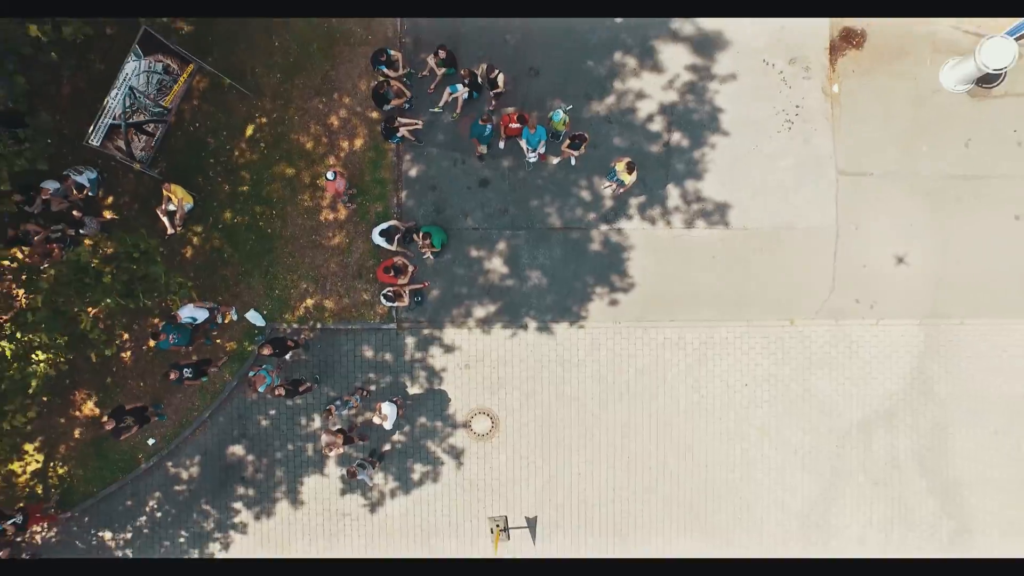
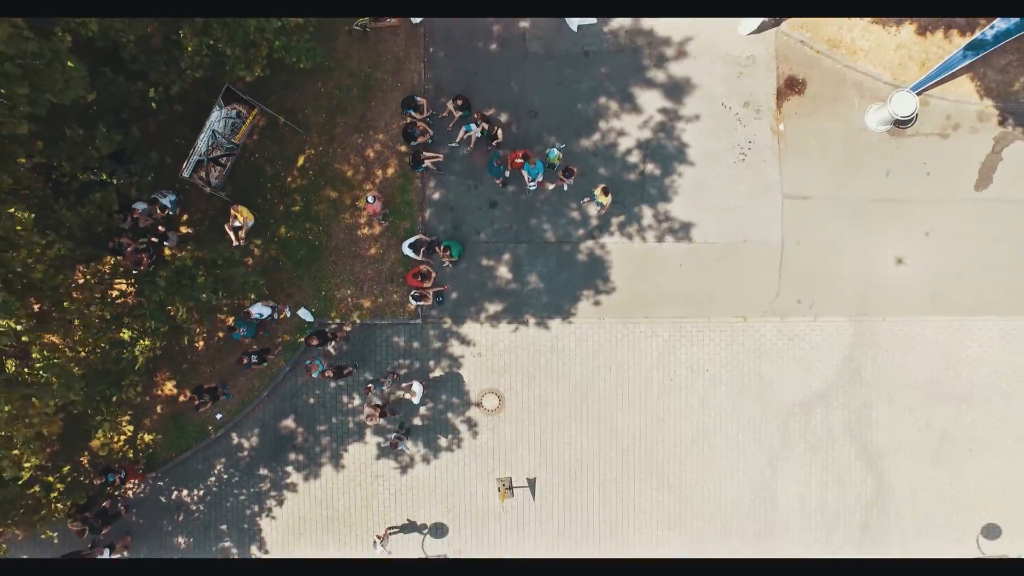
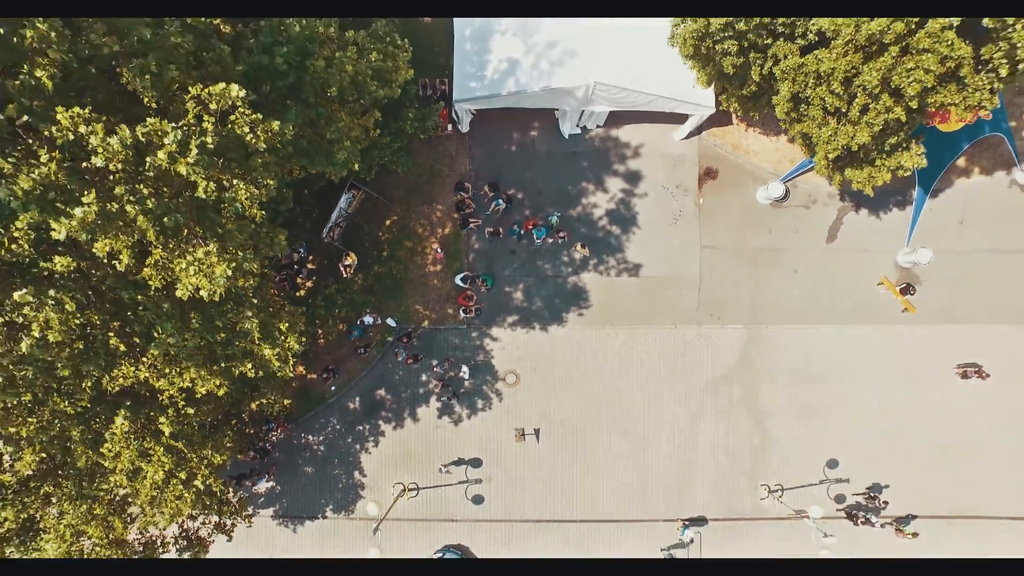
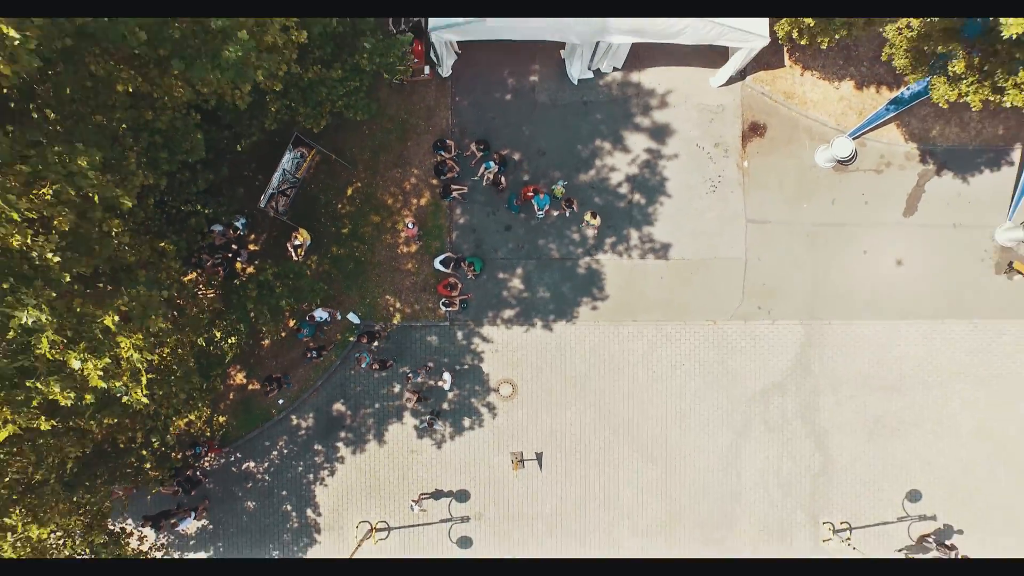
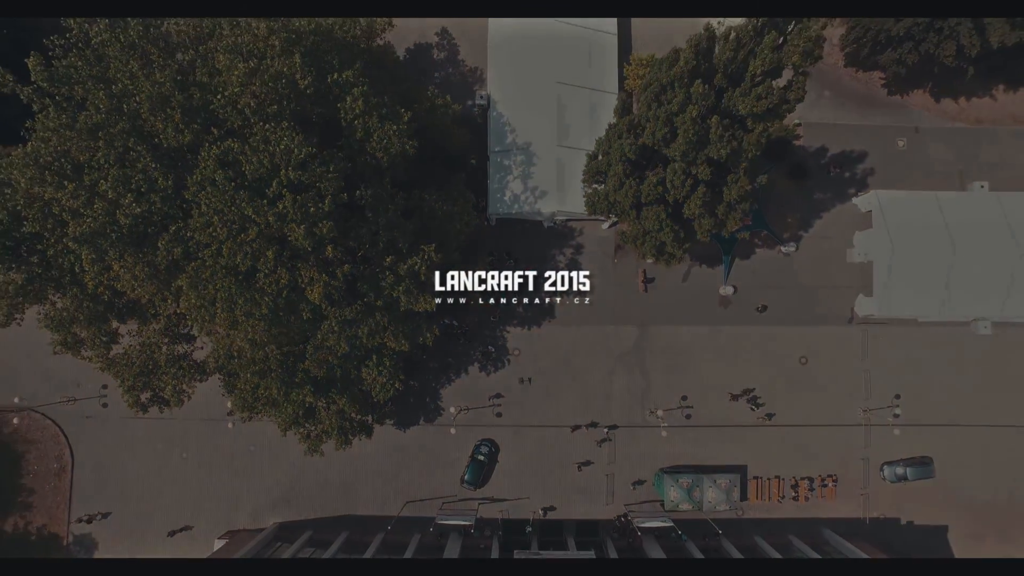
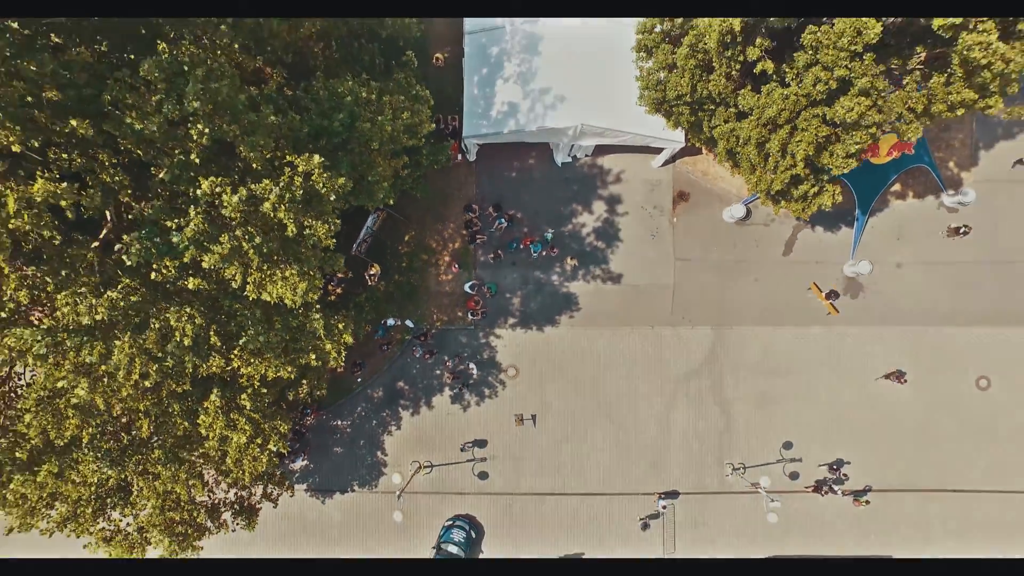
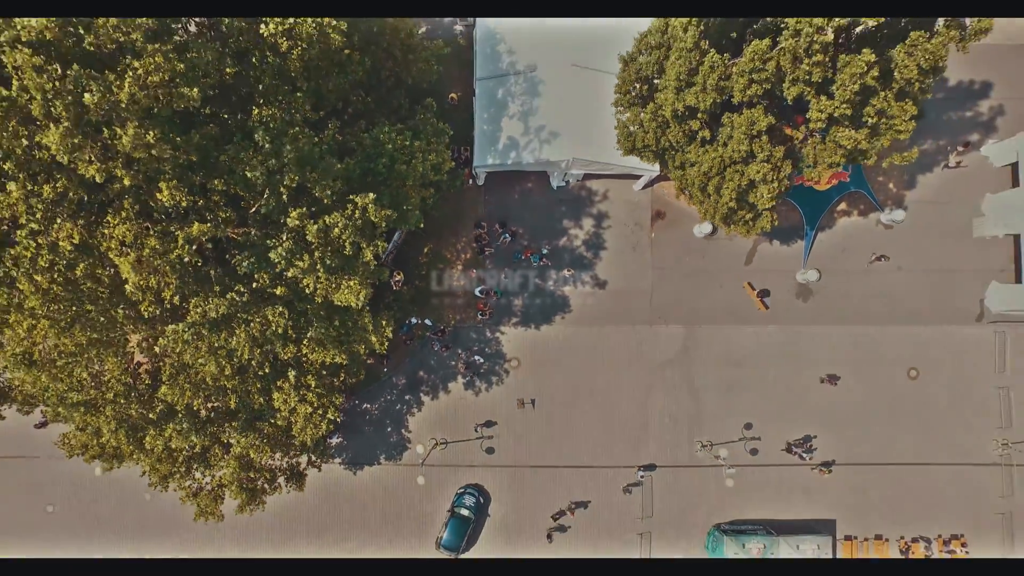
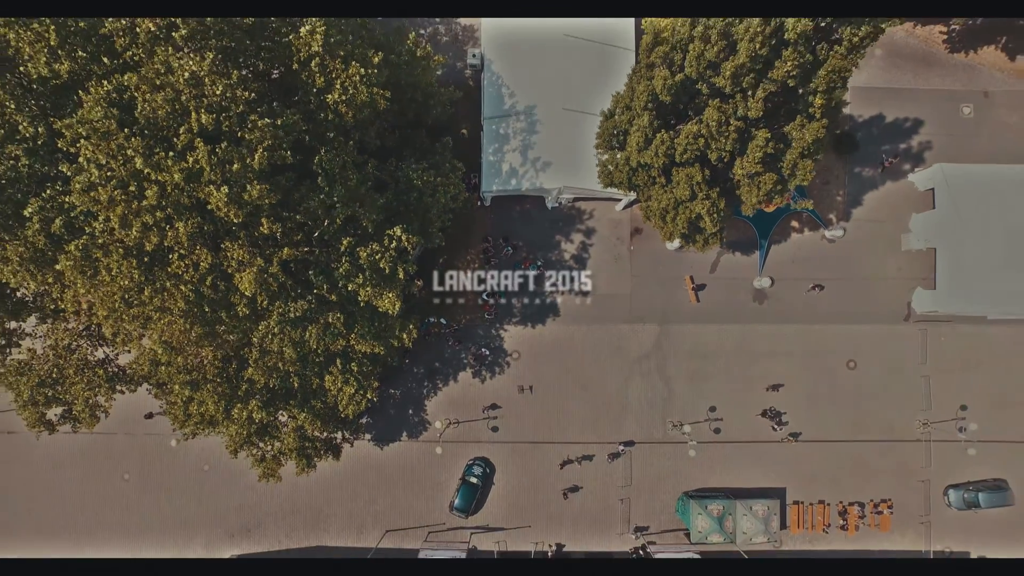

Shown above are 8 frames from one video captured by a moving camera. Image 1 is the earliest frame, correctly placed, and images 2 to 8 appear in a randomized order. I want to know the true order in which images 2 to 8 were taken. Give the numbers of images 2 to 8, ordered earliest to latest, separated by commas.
2, 4, 3, 6, 7, 8, 5
